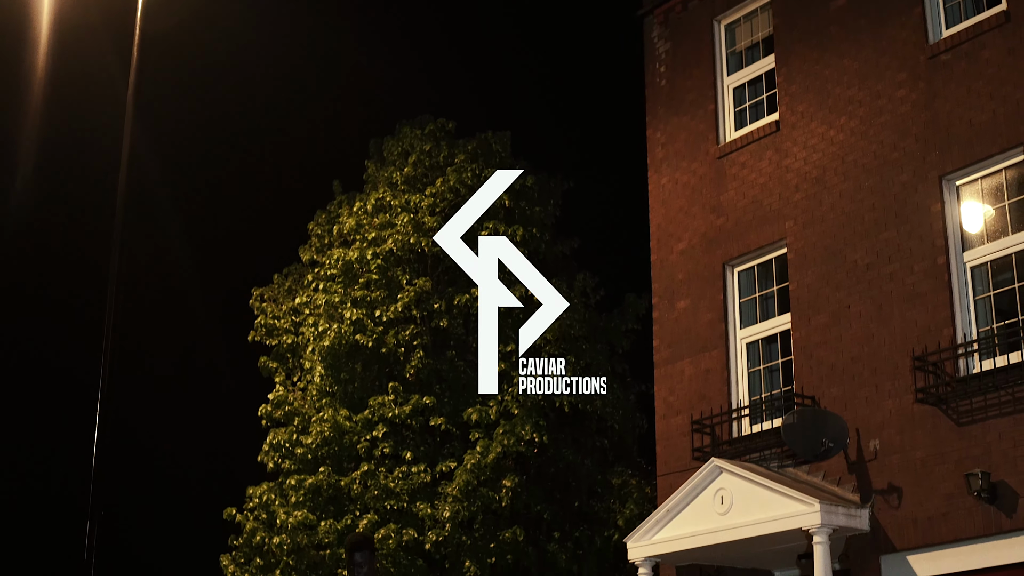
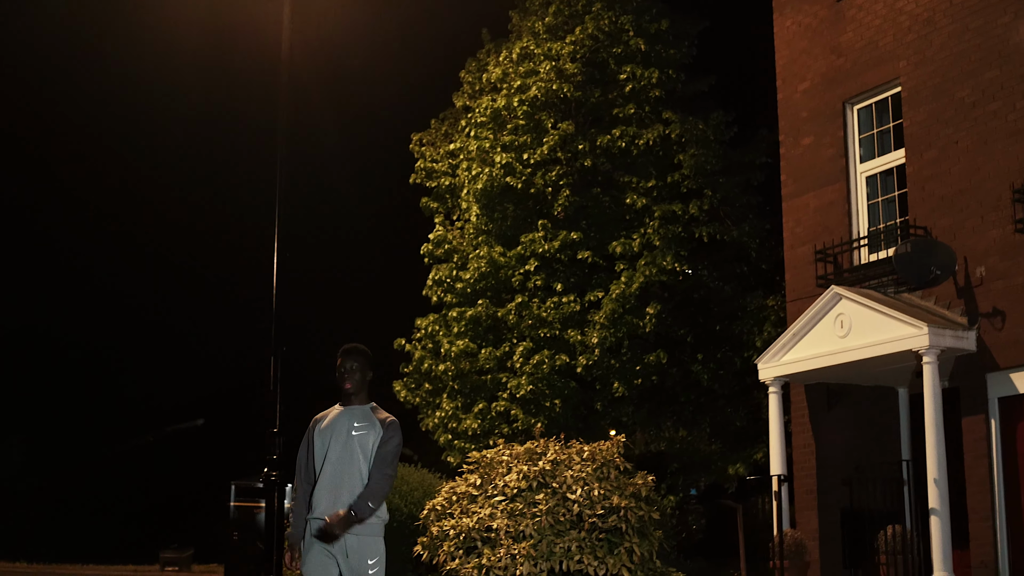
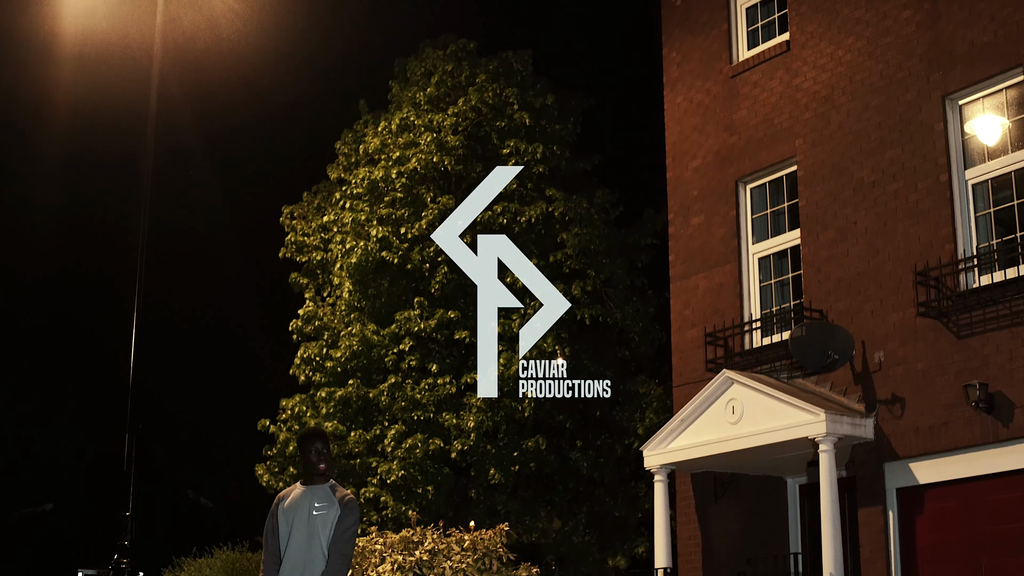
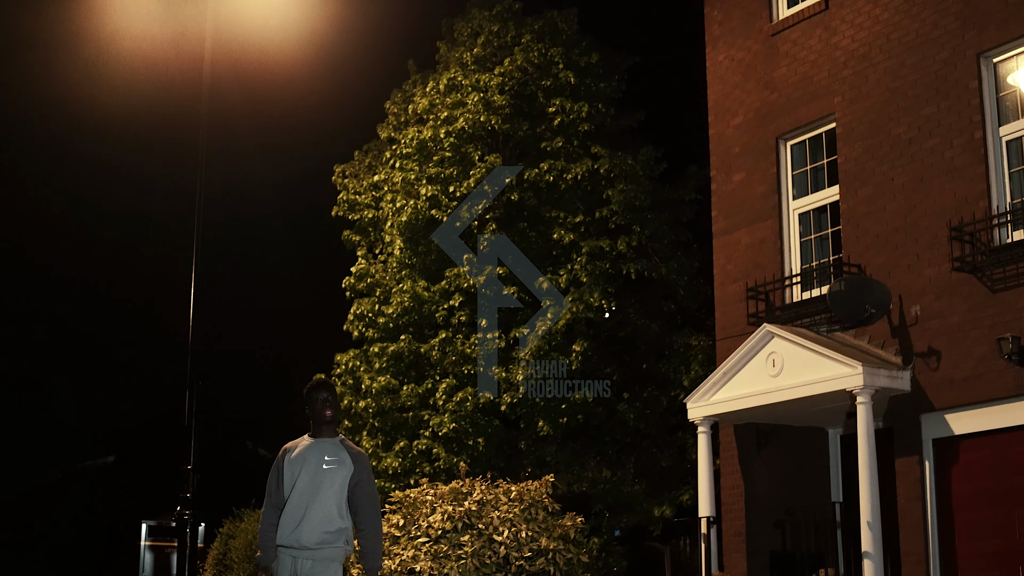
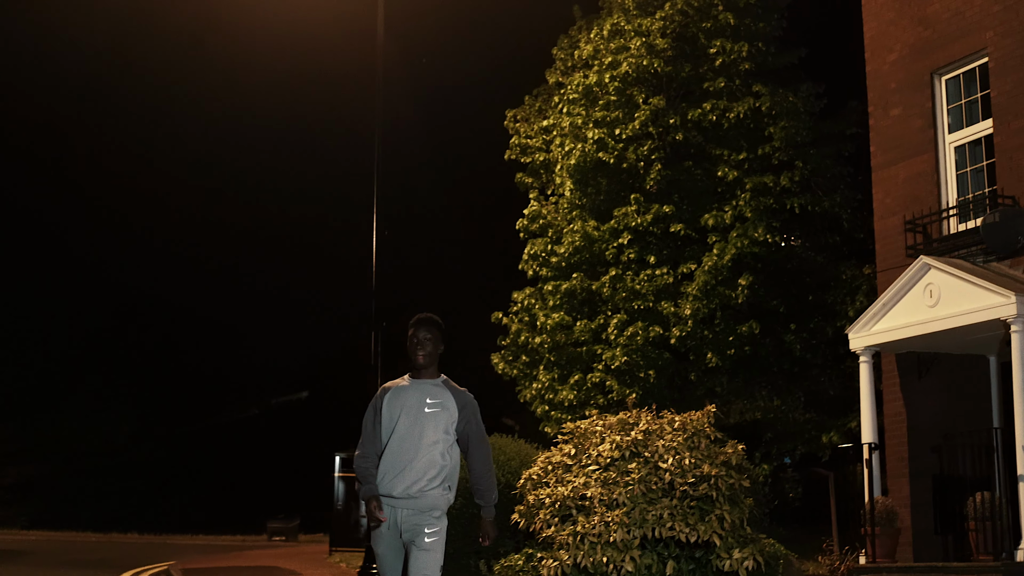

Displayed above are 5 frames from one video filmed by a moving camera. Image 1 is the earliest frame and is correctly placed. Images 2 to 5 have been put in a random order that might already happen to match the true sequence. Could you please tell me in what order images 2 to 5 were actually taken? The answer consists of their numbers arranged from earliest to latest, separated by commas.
3, 4, 2, 5
